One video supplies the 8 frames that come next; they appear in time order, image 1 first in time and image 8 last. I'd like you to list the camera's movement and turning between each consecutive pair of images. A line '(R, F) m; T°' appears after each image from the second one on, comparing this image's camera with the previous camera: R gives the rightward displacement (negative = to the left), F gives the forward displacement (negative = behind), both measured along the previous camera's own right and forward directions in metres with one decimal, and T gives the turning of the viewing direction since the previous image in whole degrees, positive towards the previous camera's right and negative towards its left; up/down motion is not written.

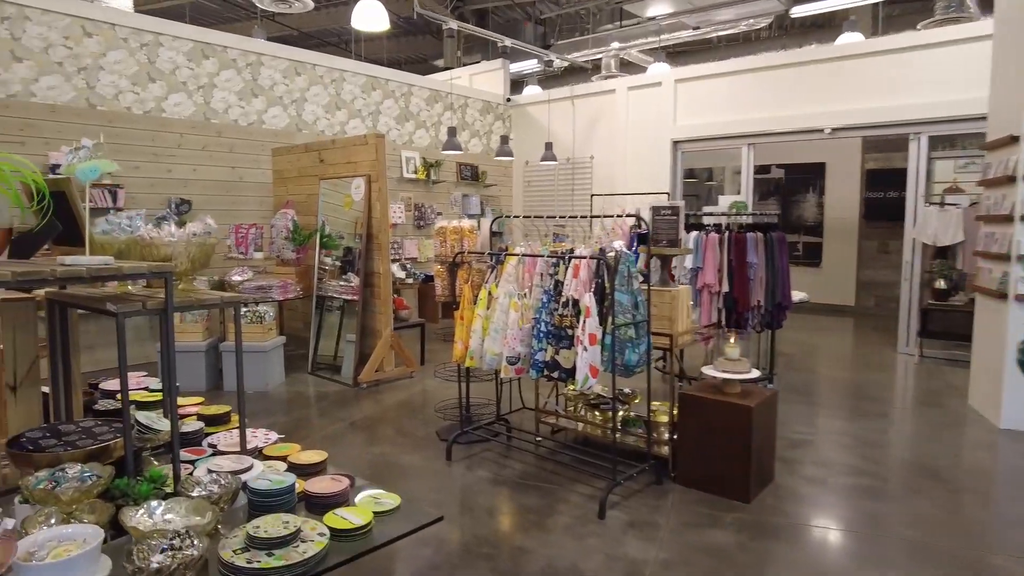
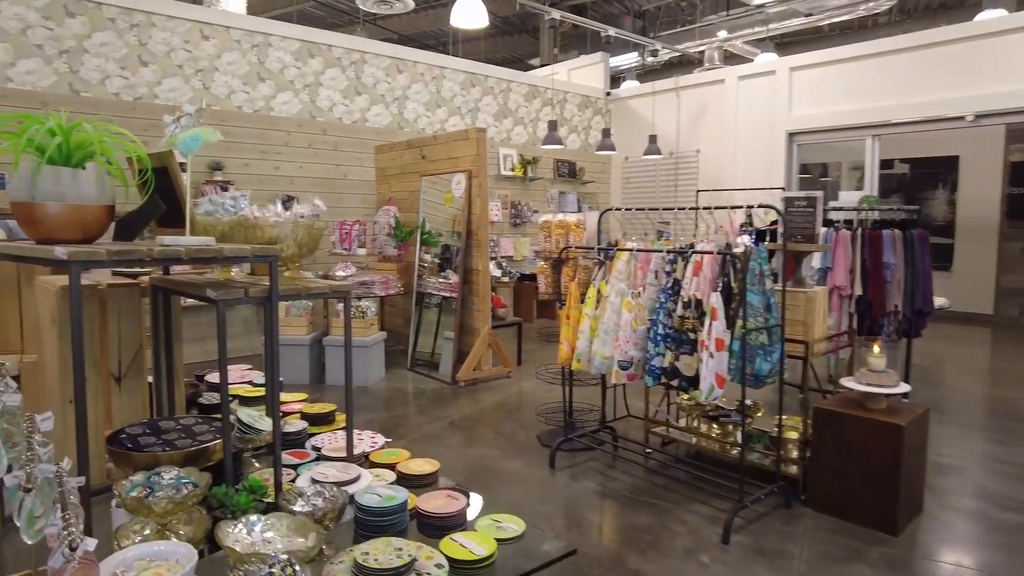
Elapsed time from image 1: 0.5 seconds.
(-0.1, +0.2) m; -8°
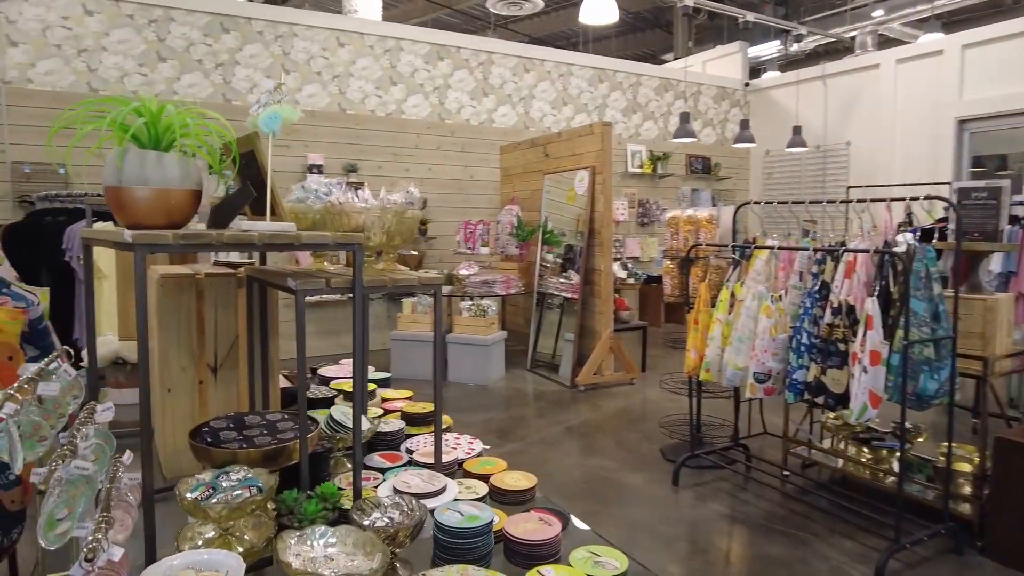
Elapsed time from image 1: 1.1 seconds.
(0.0, +0.2) m; -11°
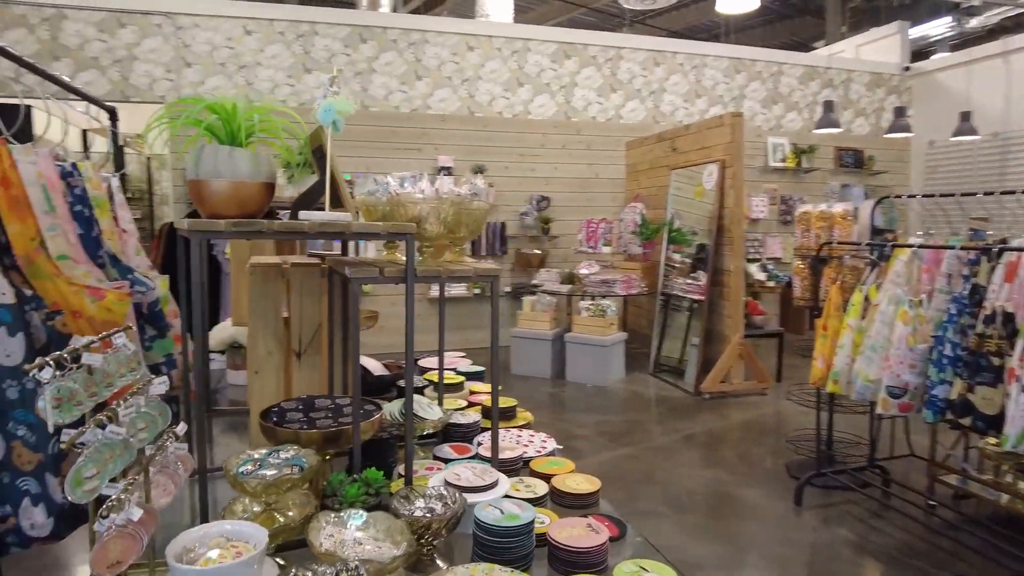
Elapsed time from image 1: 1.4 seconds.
(+0.1, +0.1) m; -12°
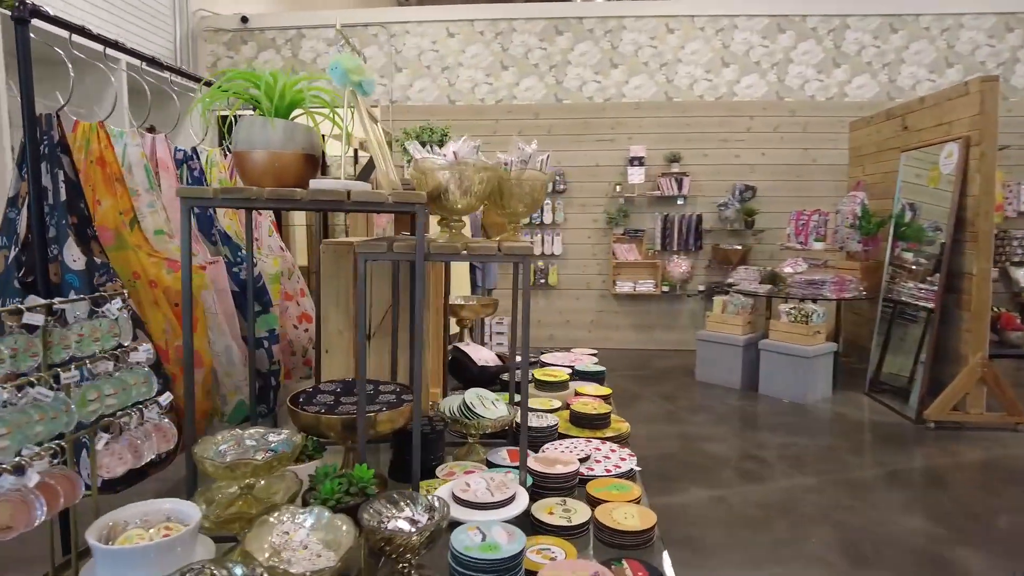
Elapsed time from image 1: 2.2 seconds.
(+0.3, +0.2) m; -19°
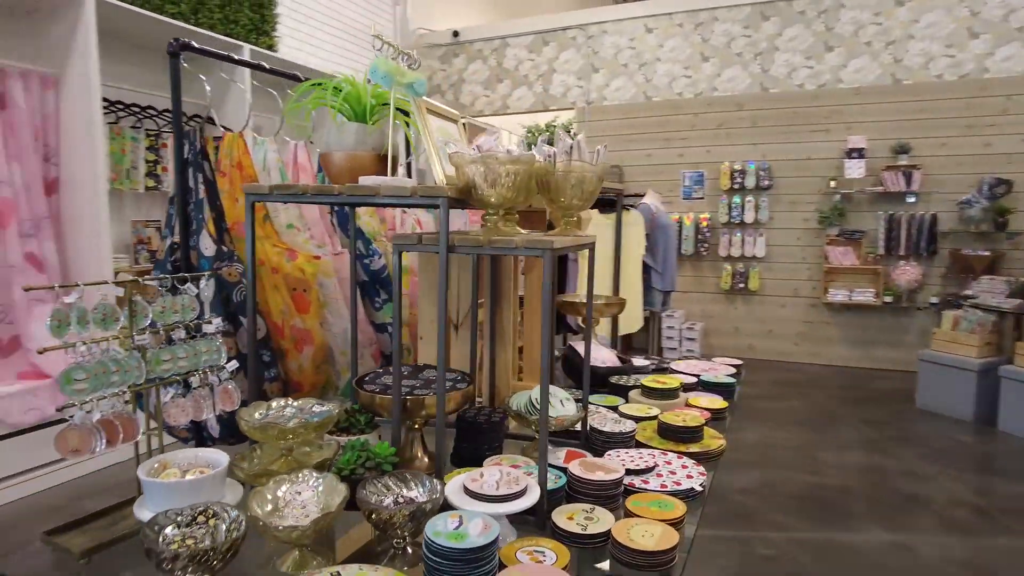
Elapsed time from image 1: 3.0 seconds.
(+0.3, +0.1) m; -20°
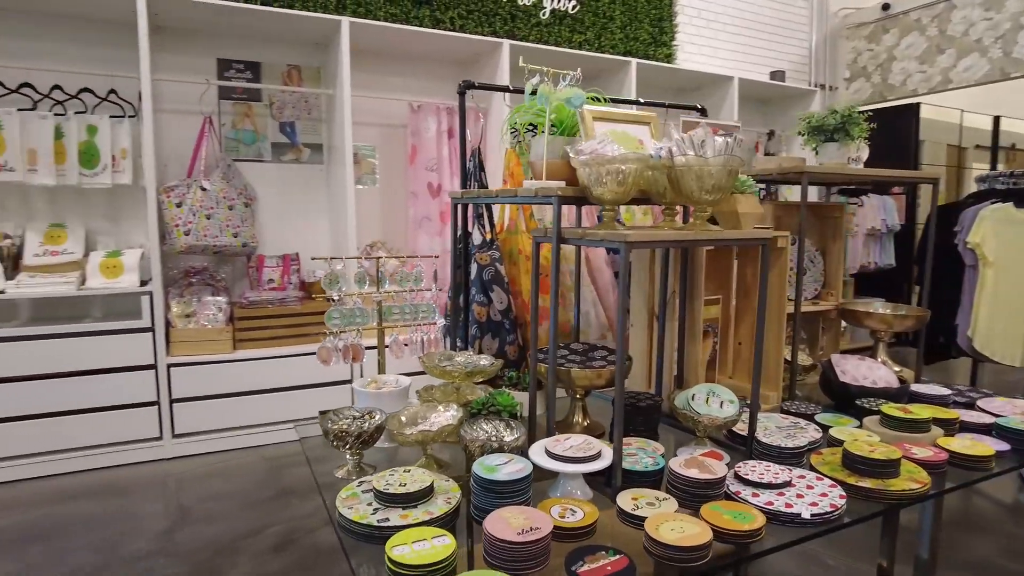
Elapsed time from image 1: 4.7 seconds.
(+0.6, 0.0) m; -39°
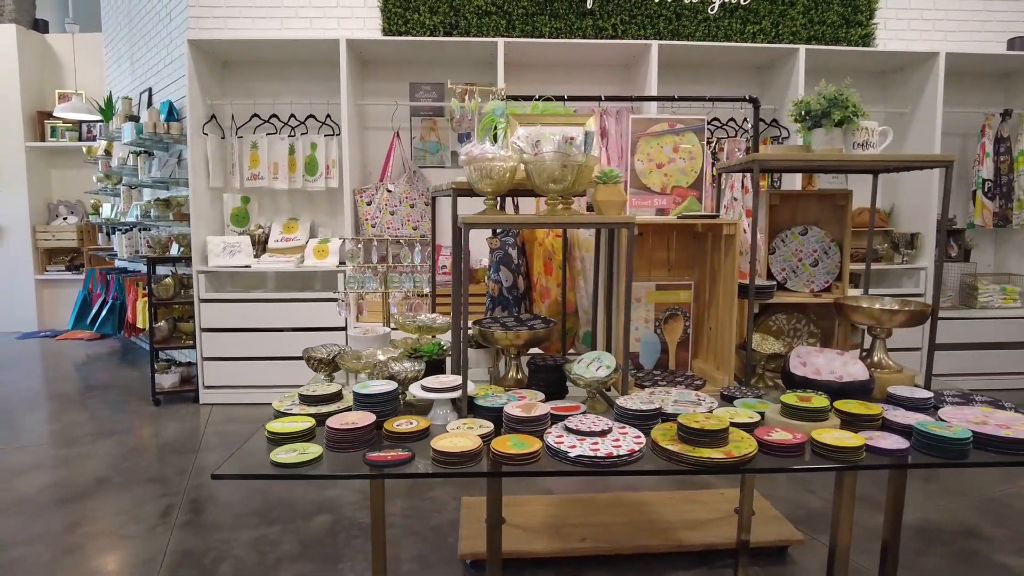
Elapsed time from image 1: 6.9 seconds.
(+0.8, -0.1) m; -24°
